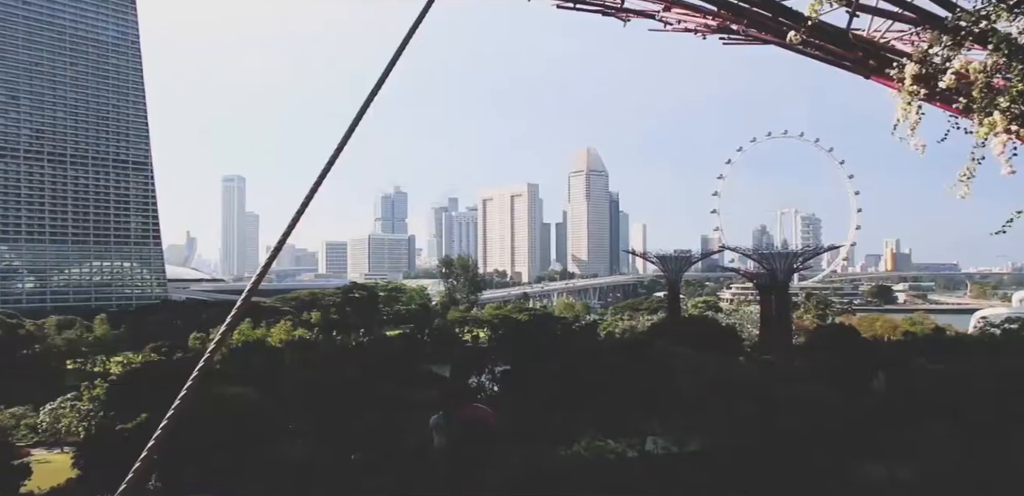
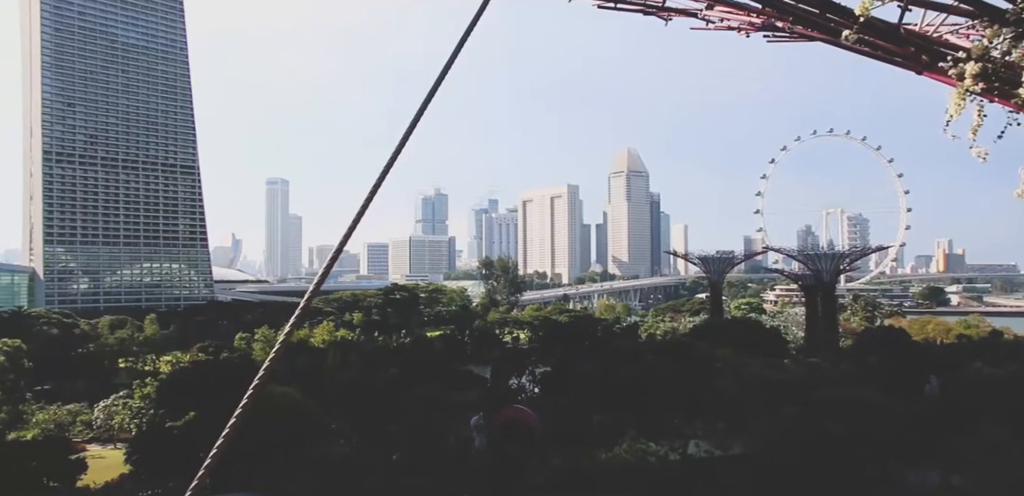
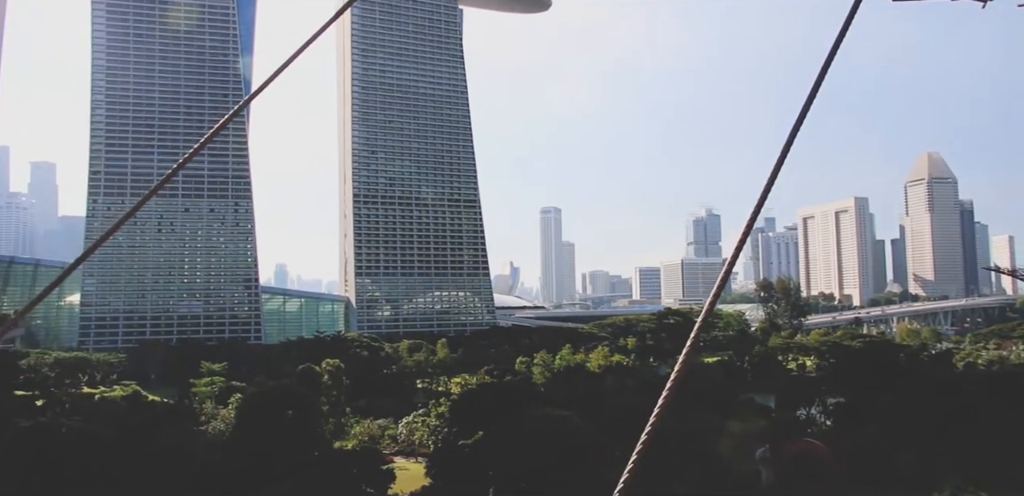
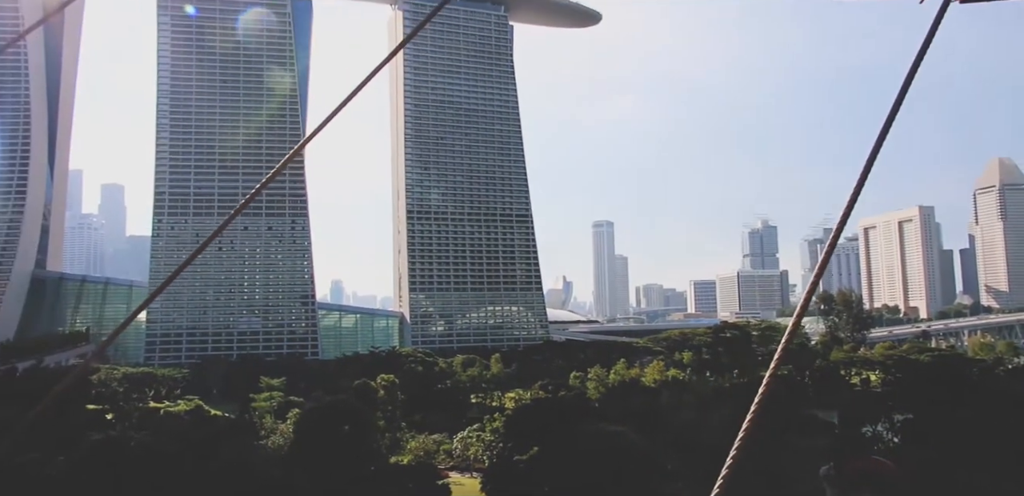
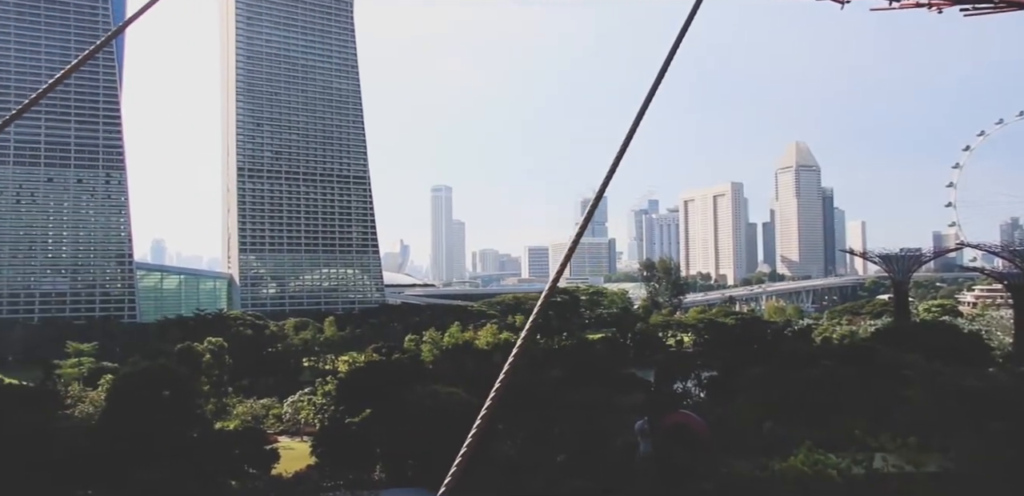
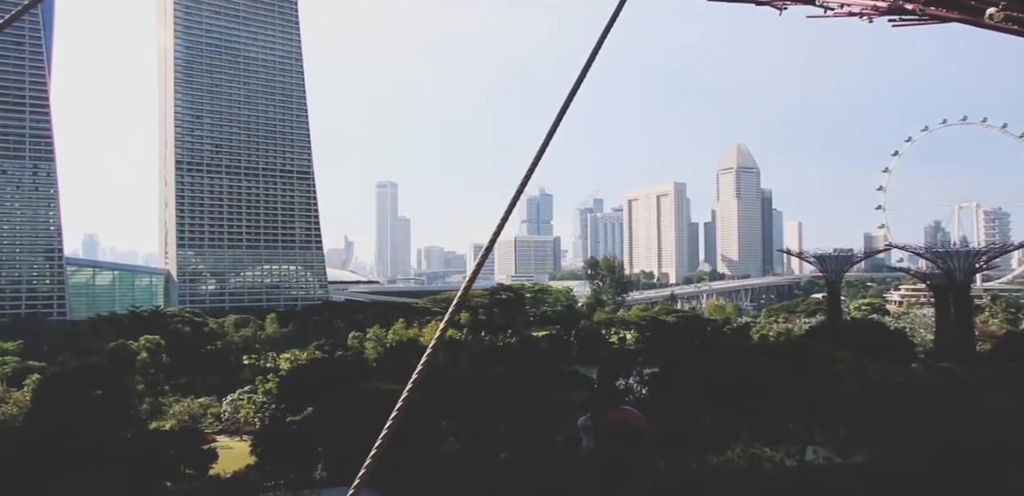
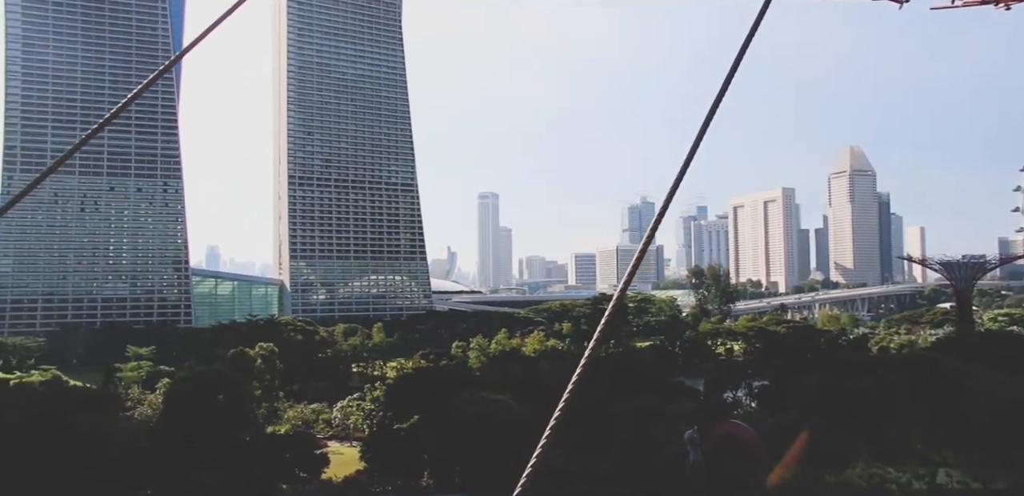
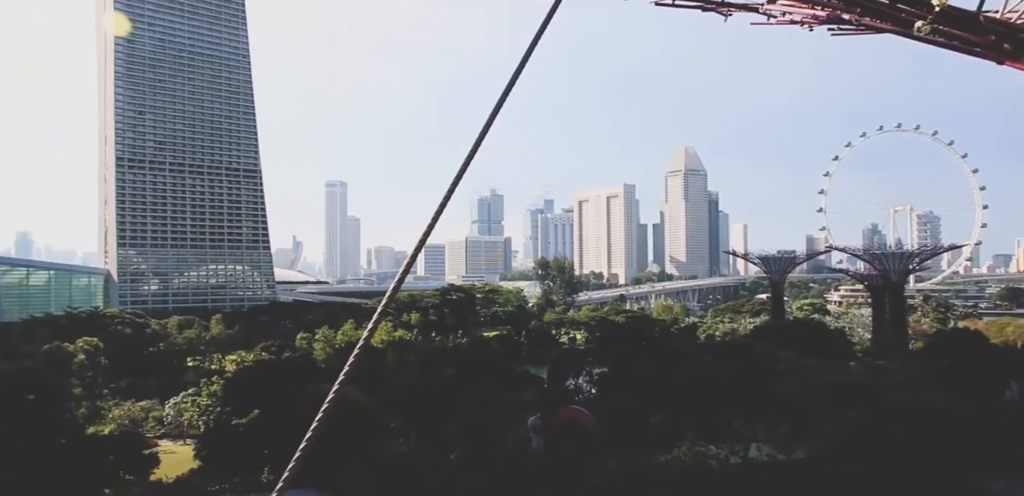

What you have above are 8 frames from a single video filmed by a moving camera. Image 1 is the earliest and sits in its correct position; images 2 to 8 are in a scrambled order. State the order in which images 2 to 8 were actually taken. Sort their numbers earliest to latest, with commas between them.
2, 8, 6, 5, 7, 3, 4
